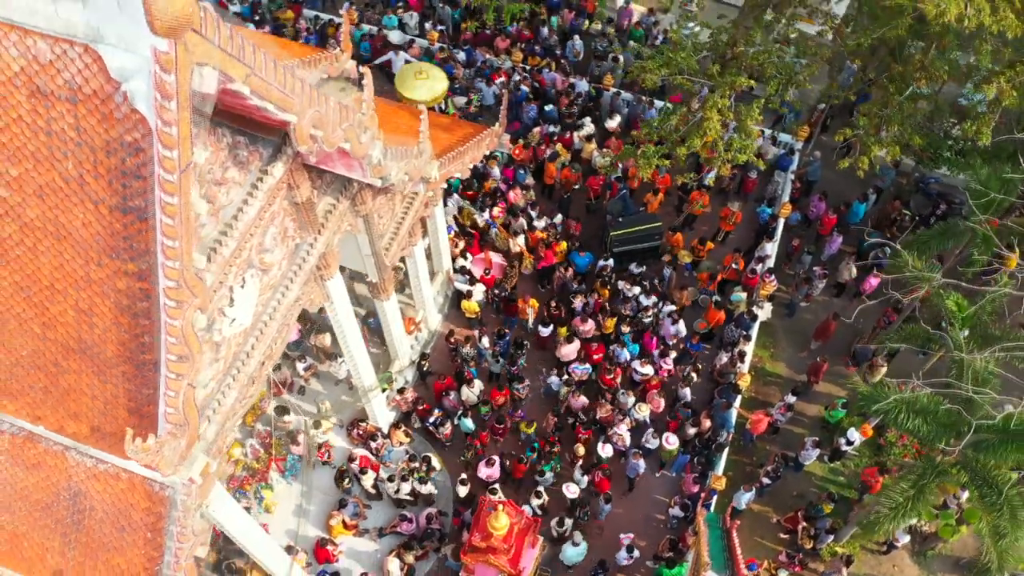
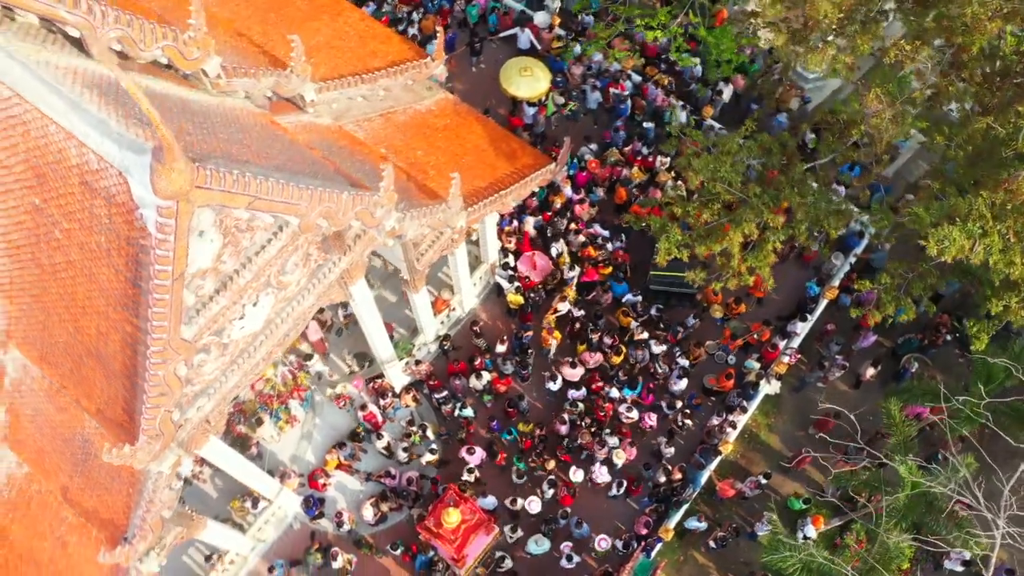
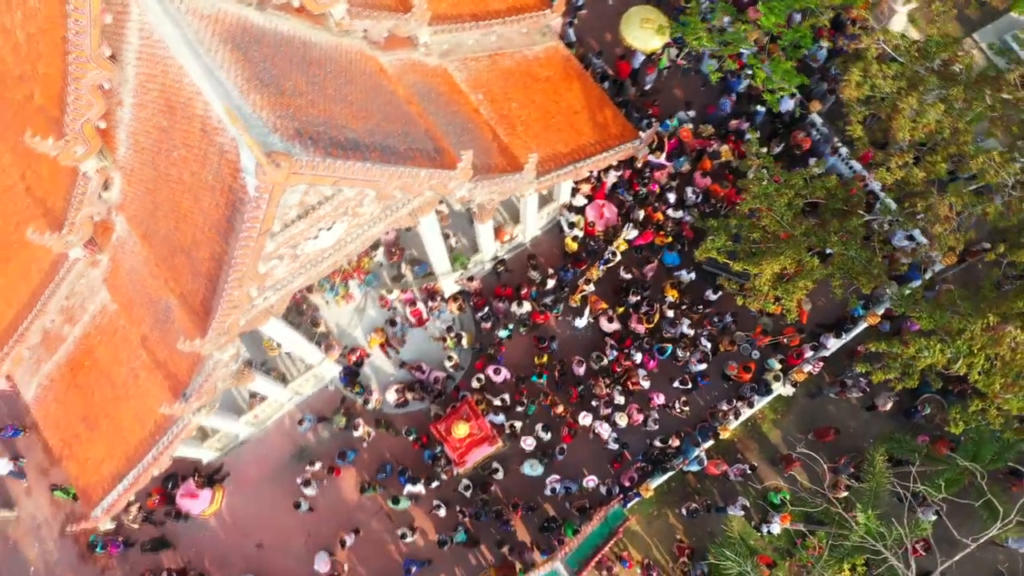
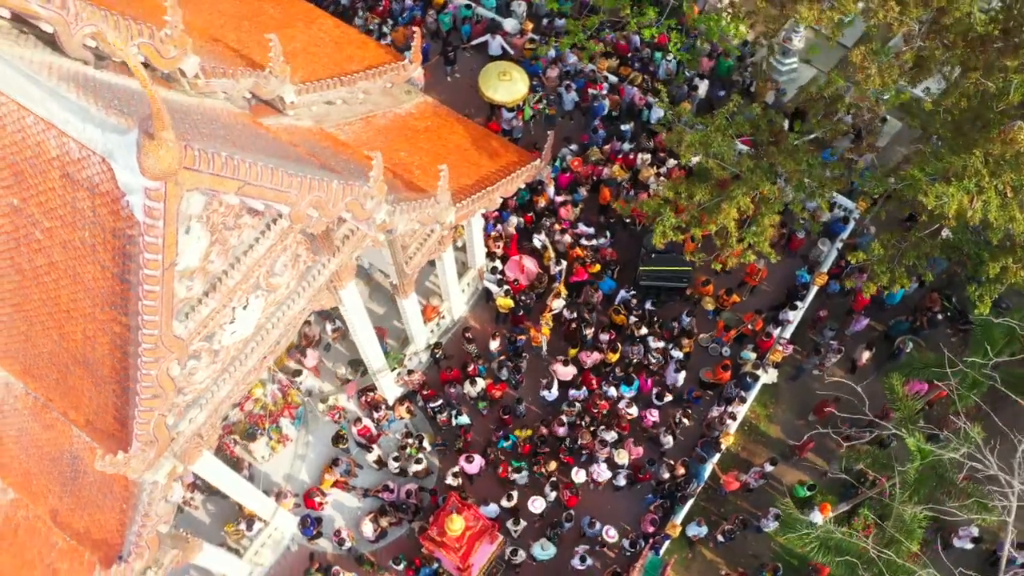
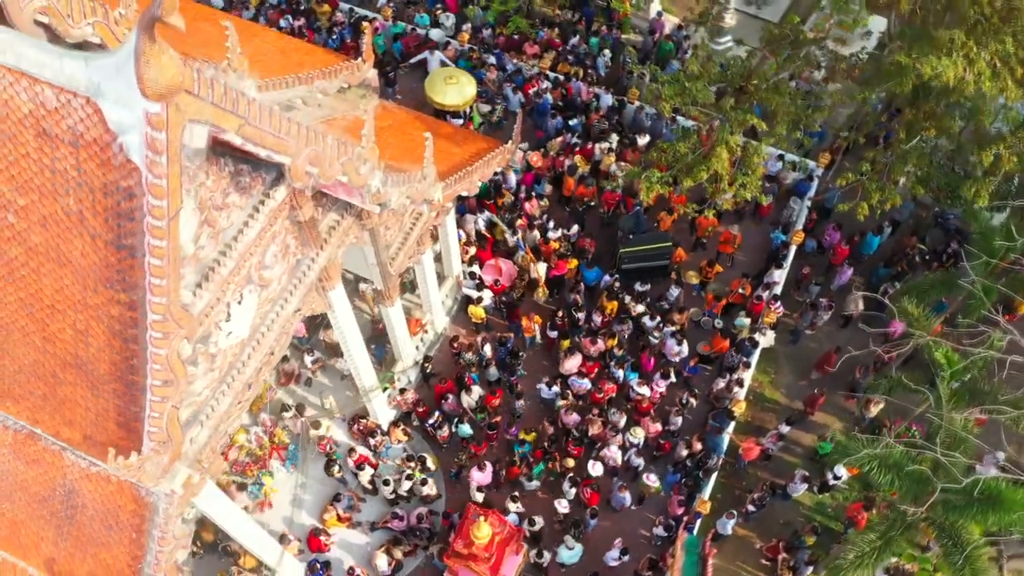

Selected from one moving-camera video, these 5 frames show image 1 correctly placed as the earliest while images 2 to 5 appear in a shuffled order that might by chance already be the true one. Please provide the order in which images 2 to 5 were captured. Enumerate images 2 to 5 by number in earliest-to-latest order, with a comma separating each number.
5, 4, 2, 3
